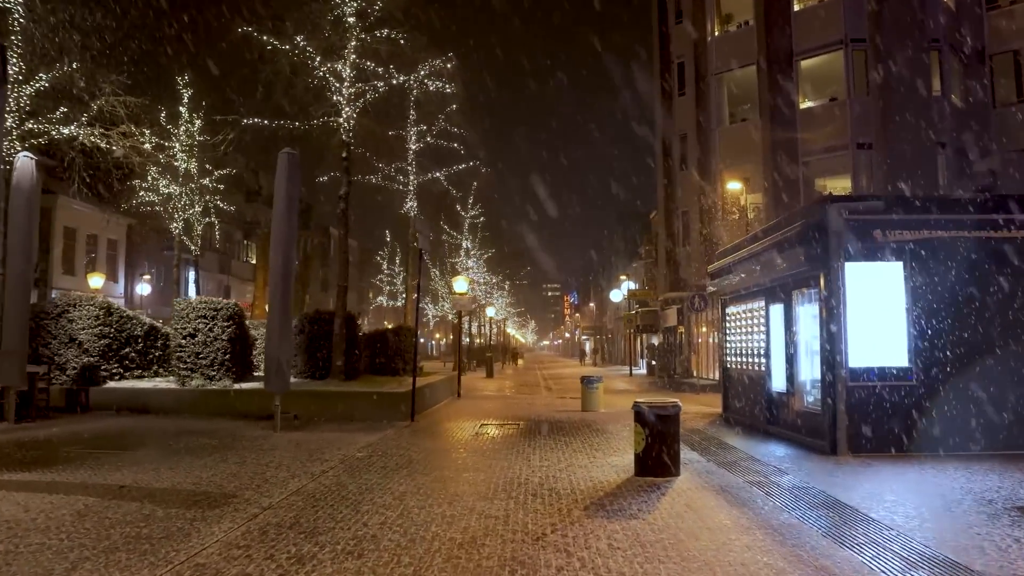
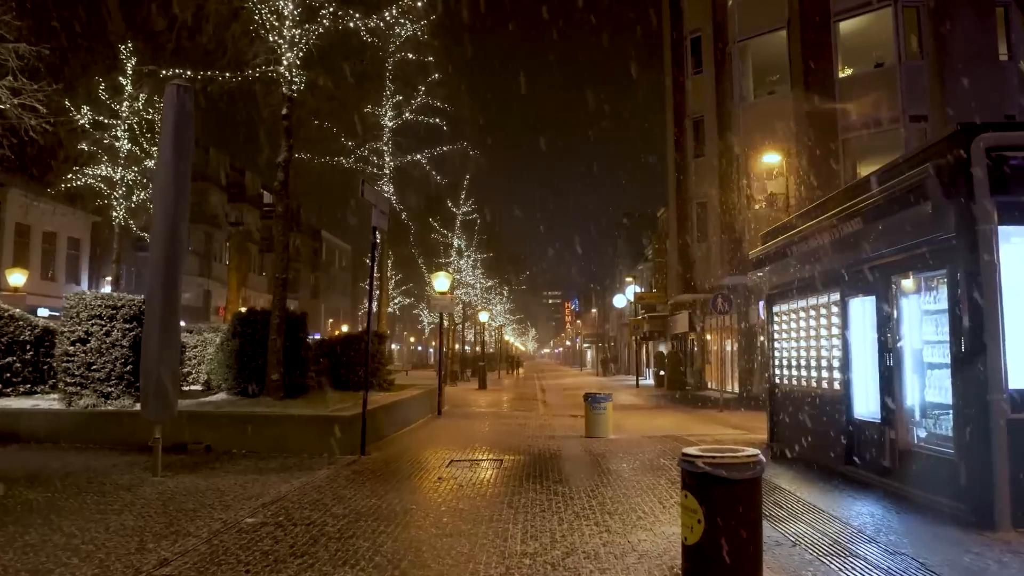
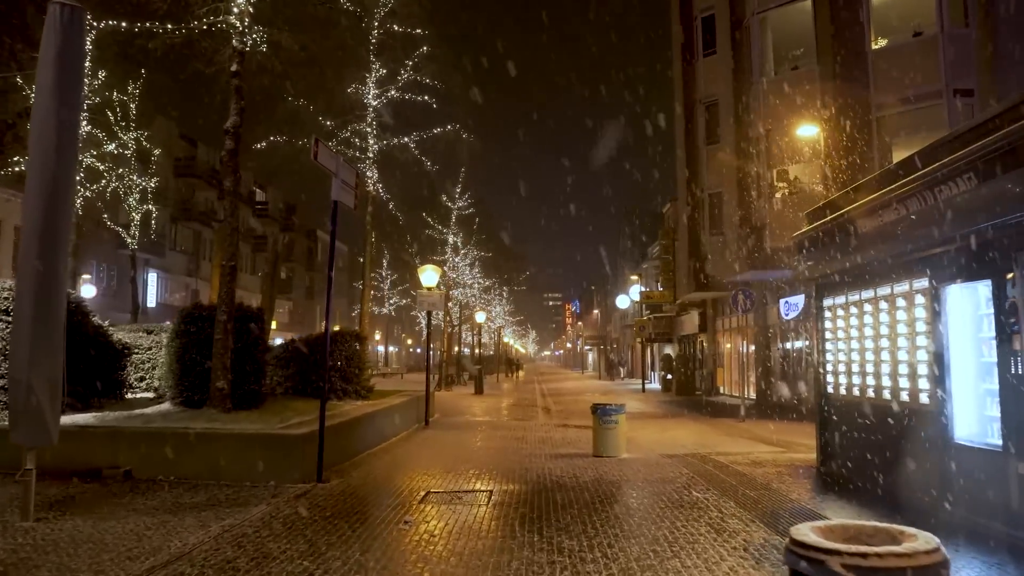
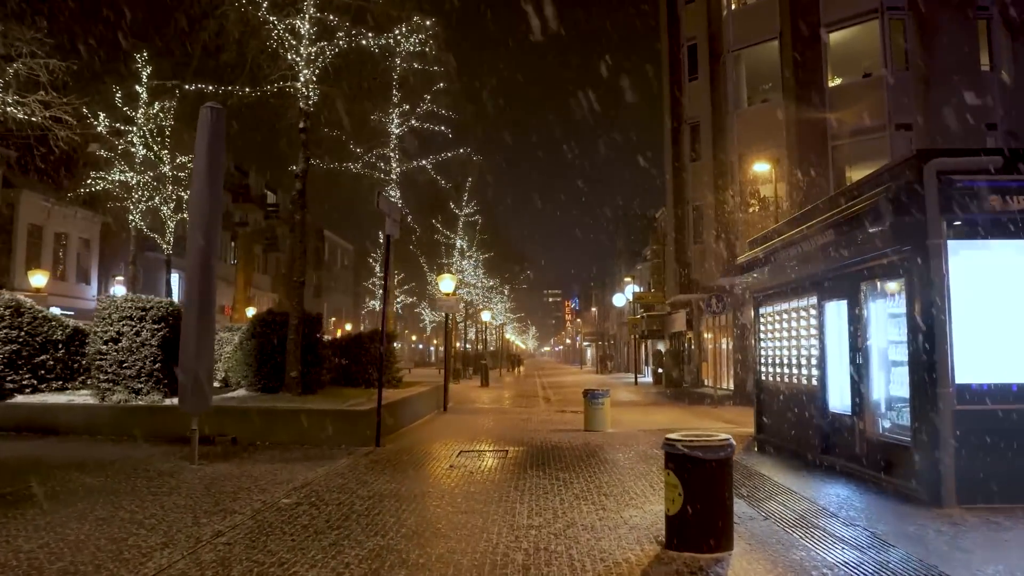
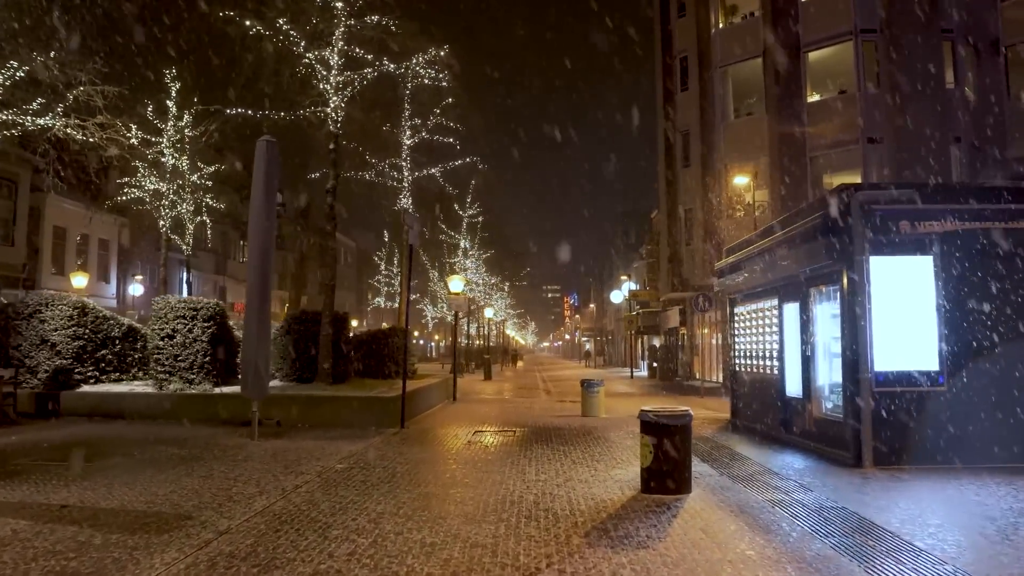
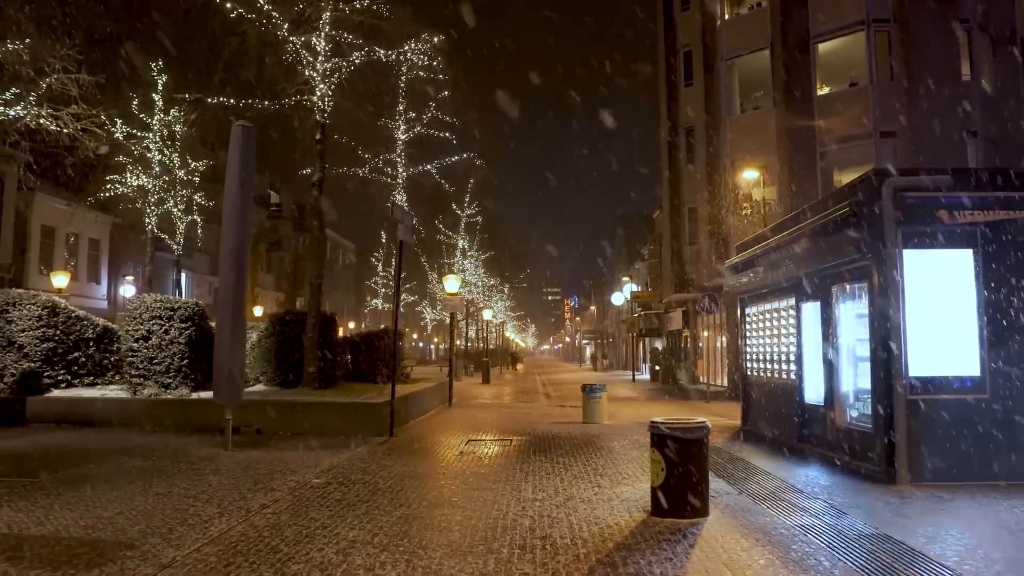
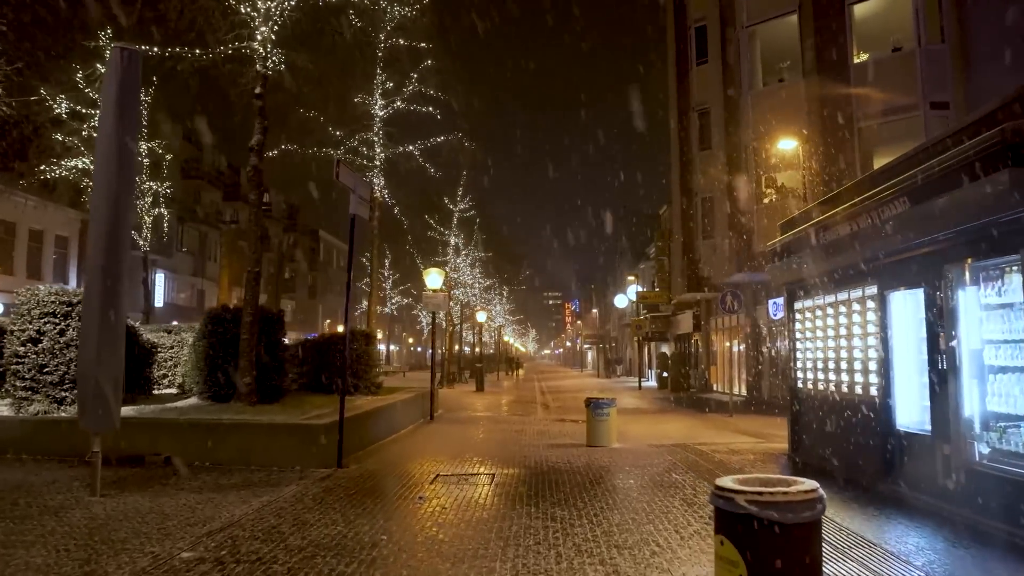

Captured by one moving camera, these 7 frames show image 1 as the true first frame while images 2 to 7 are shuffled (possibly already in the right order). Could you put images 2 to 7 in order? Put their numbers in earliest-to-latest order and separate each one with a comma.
5, 6, 4, 2, 7, 3
